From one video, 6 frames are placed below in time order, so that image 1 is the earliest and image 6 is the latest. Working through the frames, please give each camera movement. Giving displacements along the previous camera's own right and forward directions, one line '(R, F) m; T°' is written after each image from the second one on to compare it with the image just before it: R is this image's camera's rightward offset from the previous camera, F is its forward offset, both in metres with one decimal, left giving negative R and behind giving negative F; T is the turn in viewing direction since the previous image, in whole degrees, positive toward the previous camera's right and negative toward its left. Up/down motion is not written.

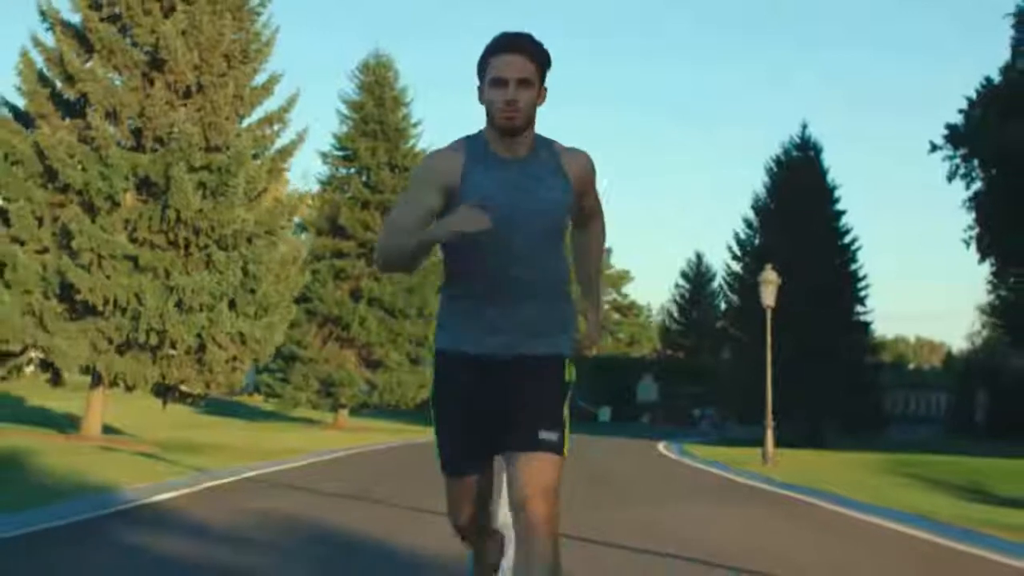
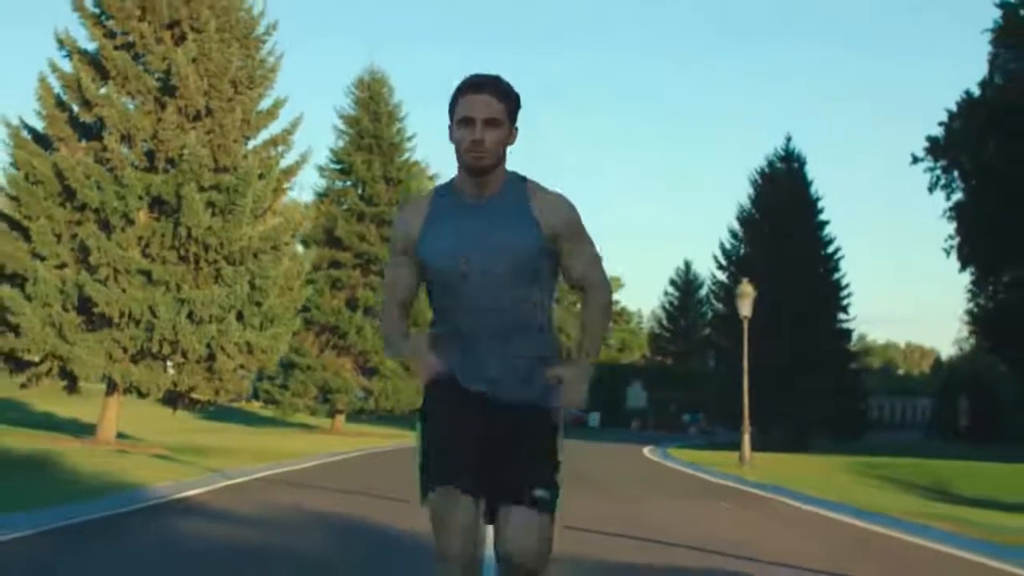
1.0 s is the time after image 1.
(0.0, -1.1) m; 0°
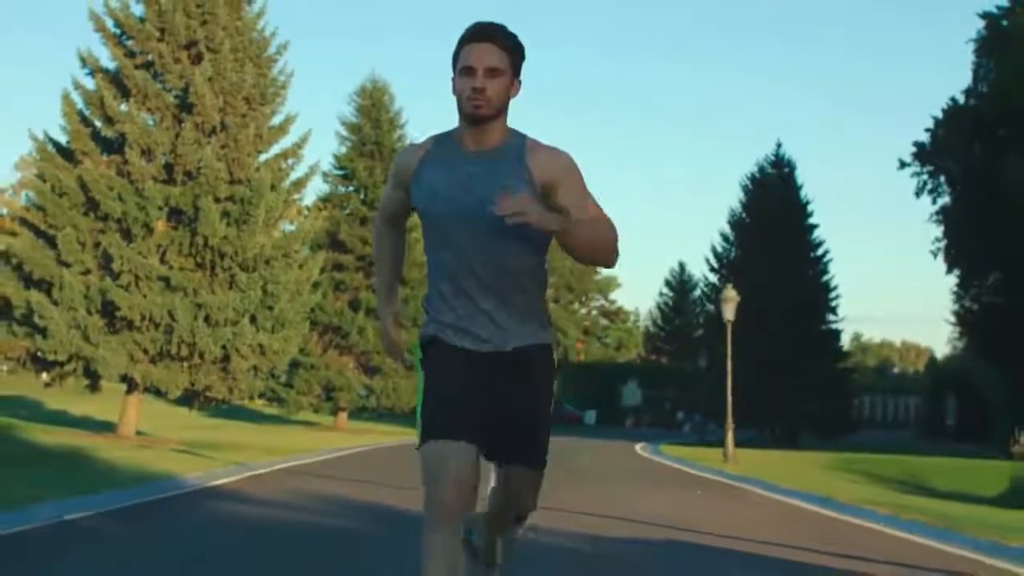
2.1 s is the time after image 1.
(0.0, -1.2) m; 0°
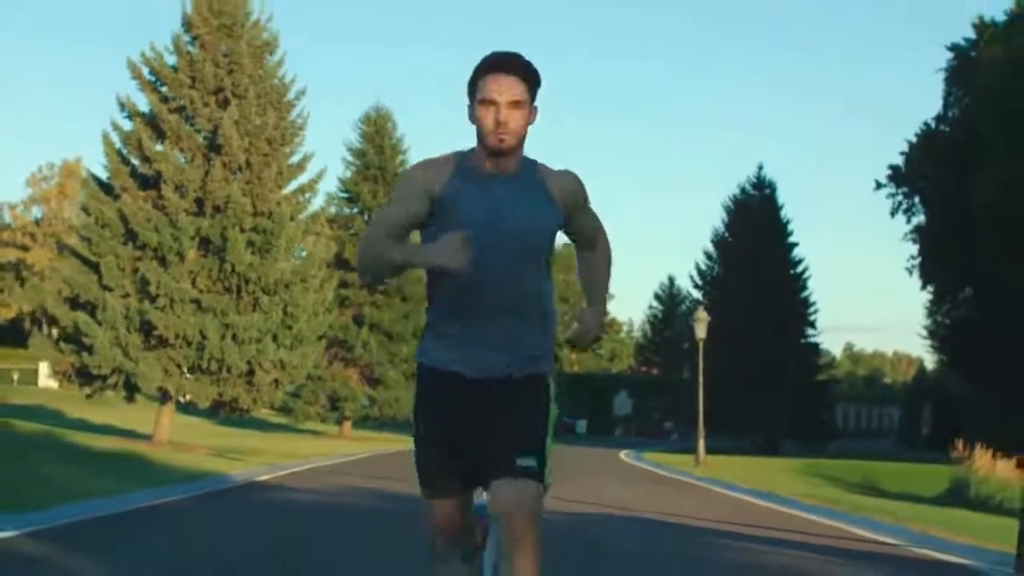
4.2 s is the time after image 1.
(0.0, -2.3) m; 0°
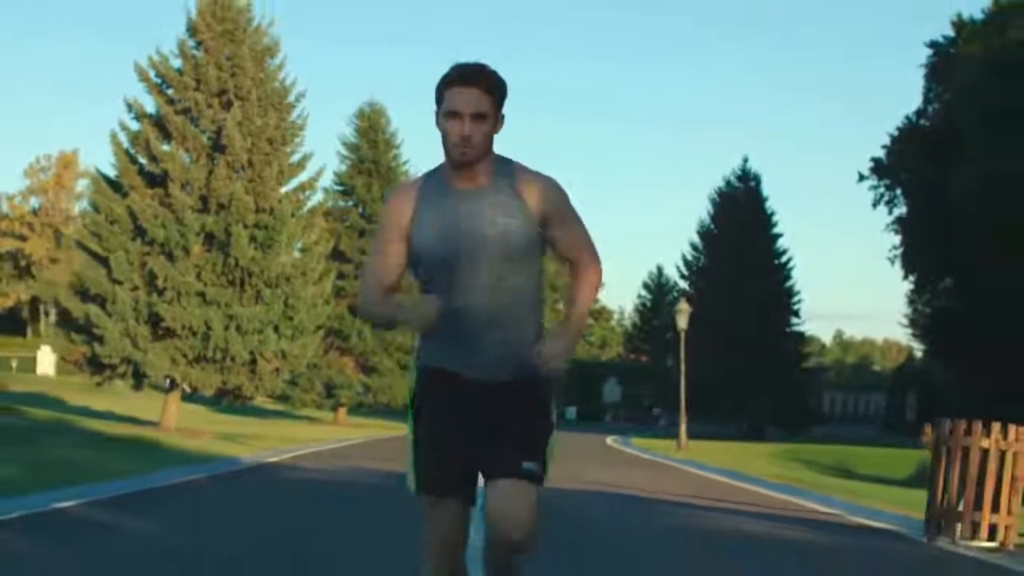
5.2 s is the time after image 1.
(0.0, -1.1) m; 0°
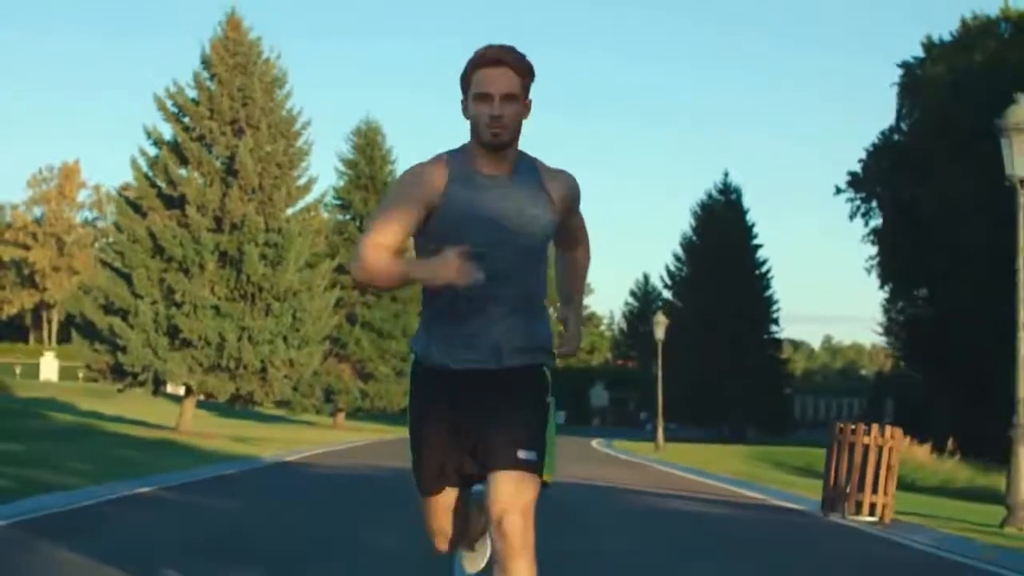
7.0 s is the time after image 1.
(0.0, -1.9) m; 0°
